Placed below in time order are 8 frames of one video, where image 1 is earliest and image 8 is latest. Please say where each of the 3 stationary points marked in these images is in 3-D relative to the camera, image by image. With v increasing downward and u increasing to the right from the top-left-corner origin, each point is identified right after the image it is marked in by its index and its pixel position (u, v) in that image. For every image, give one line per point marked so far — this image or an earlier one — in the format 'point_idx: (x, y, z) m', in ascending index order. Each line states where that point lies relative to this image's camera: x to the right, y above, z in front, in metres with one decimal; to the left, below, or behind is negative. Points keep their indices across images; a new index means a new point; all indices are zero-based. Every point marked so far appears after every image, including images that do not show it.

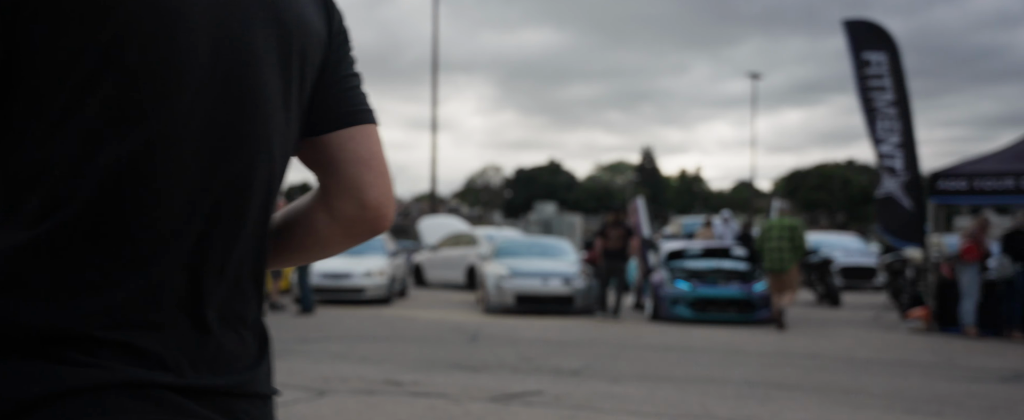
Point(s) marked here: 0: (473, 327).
0: (-0.6, -1.6, +11.4) m
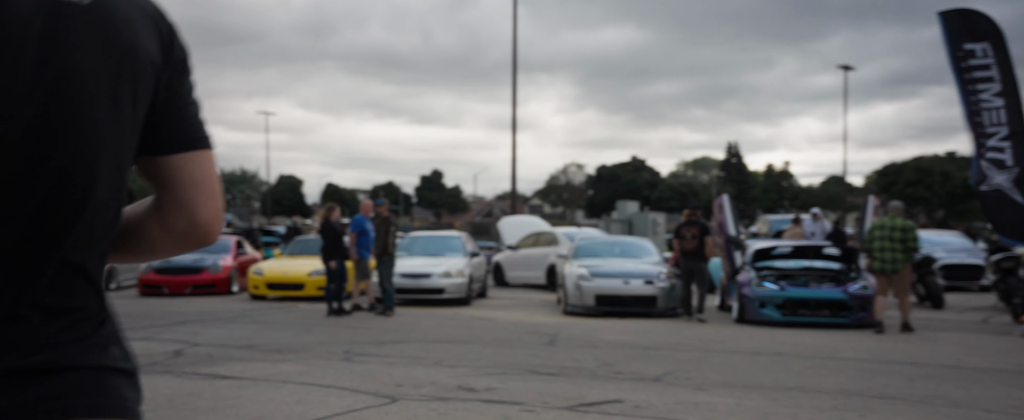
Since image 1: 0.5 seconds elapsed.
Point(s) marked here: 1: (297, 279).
0: (+0.5, -1.6, +11.2) m
1: (-4.0, -1.3, +15.5) m
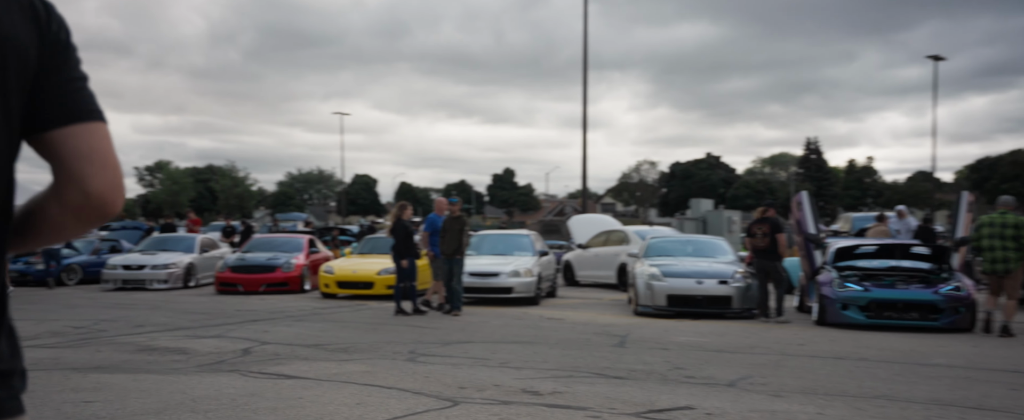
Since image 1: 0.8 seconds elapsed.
0: (+1.4, -1.6, +10.9) m
1: (-2.7, -1.3, +15.6) m
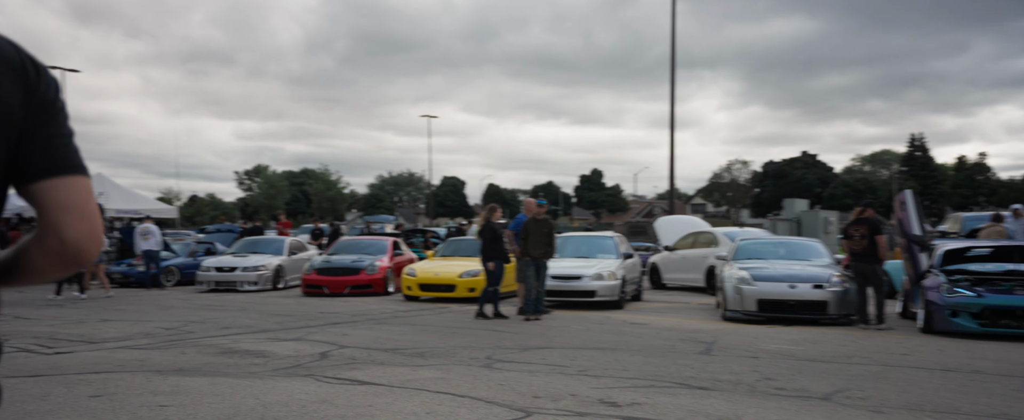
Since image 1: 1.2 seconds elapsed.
0: (+2.5, -1.6, +10.5) m
1: (-1.2, -1.3, +15.6) m
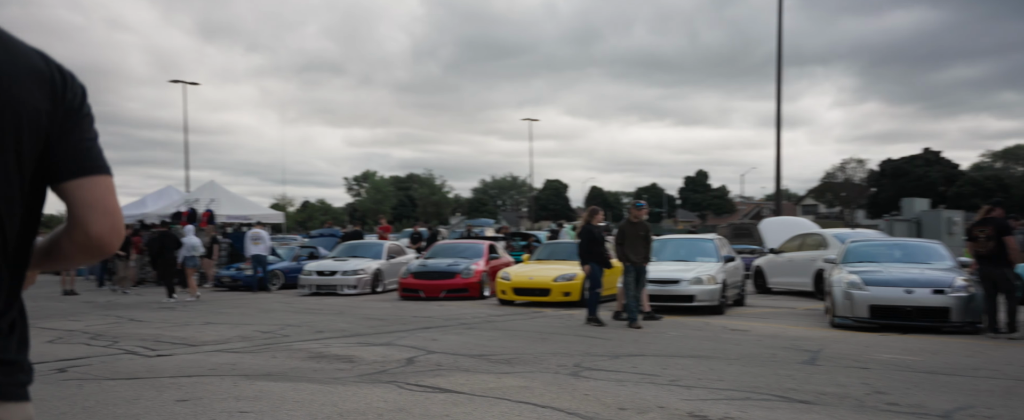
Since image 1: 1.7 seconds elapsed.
0: (+3.6, -1.6, +9.9) m
1: (+0.6, -1.4, +15.4) m
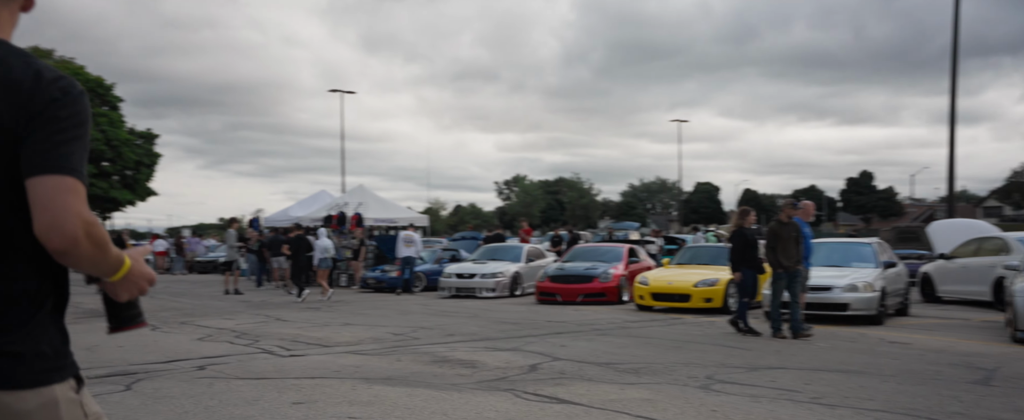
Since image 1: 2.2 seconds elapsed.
0: (+5.0, -1.6, +8.8) m
1: (+3.0, -1.4, +14.8) m
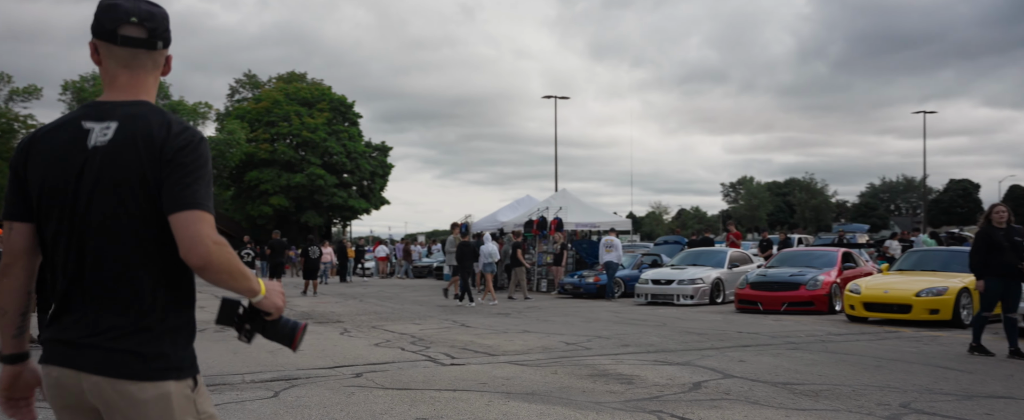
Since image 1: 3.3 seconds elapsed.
0: (+6.5, -1.5, +6.8) m
1: (+6.2, -1.4, +13.1) m
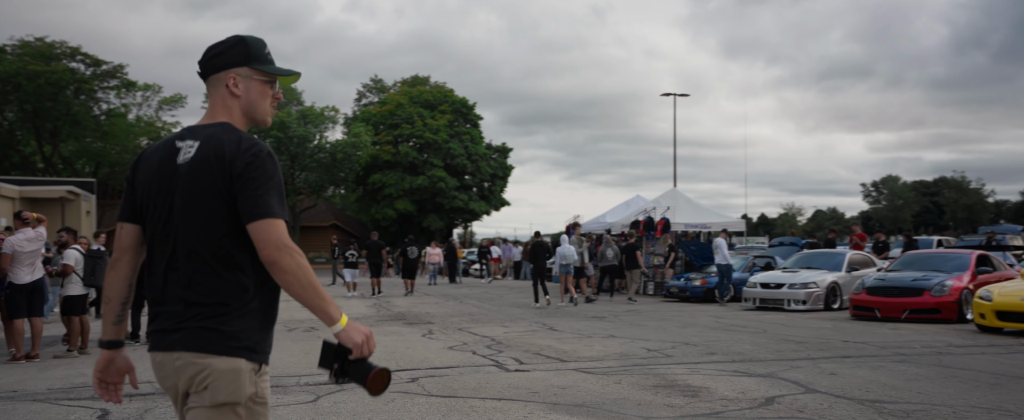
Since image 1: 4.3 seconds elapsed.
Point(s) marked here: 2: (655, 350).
0: (+6.9, -1.5, +5.5) m
1: (+7.4, -1.4, +11.7) m
2: (+1.6, -1.6, +9.4) m
